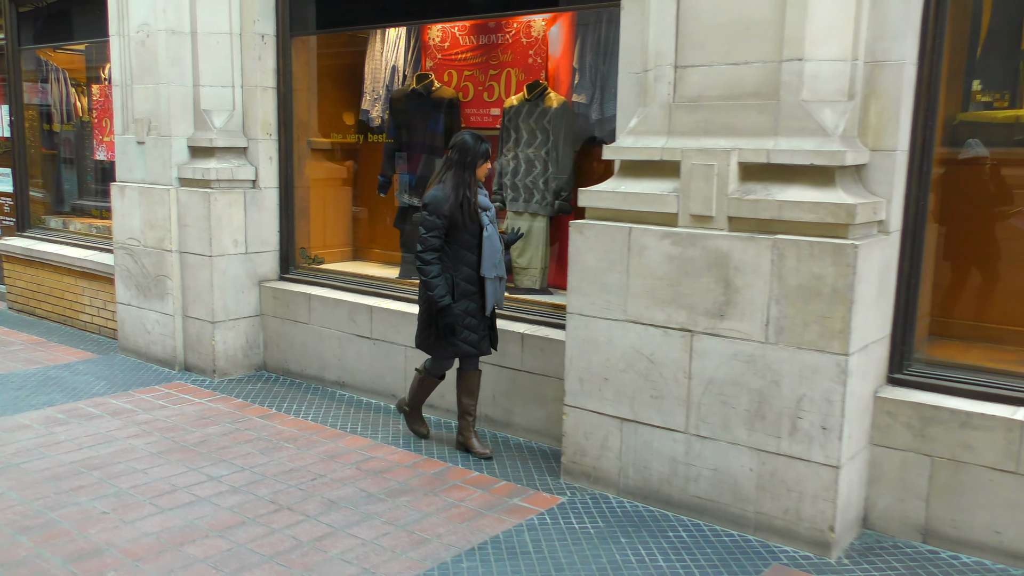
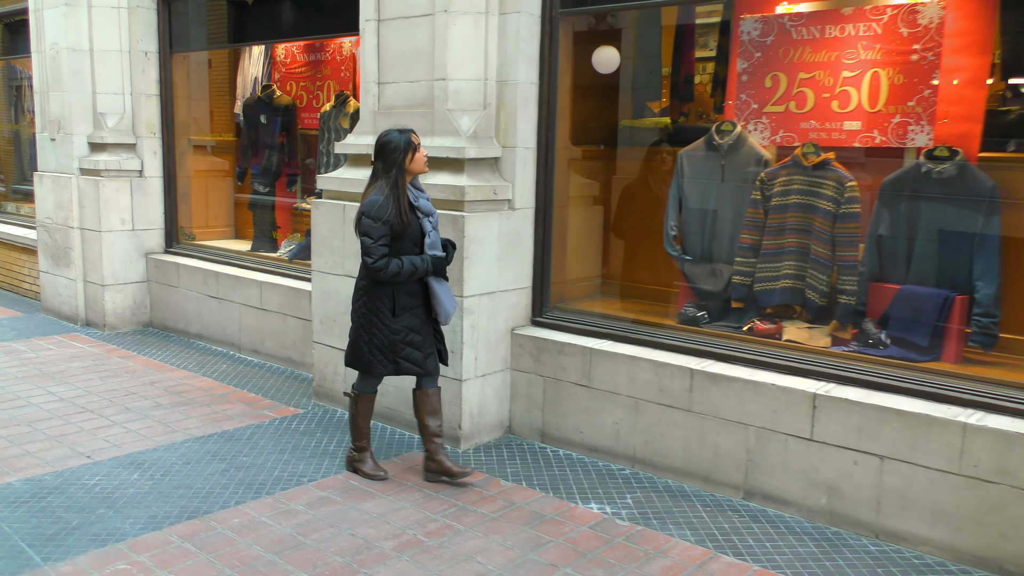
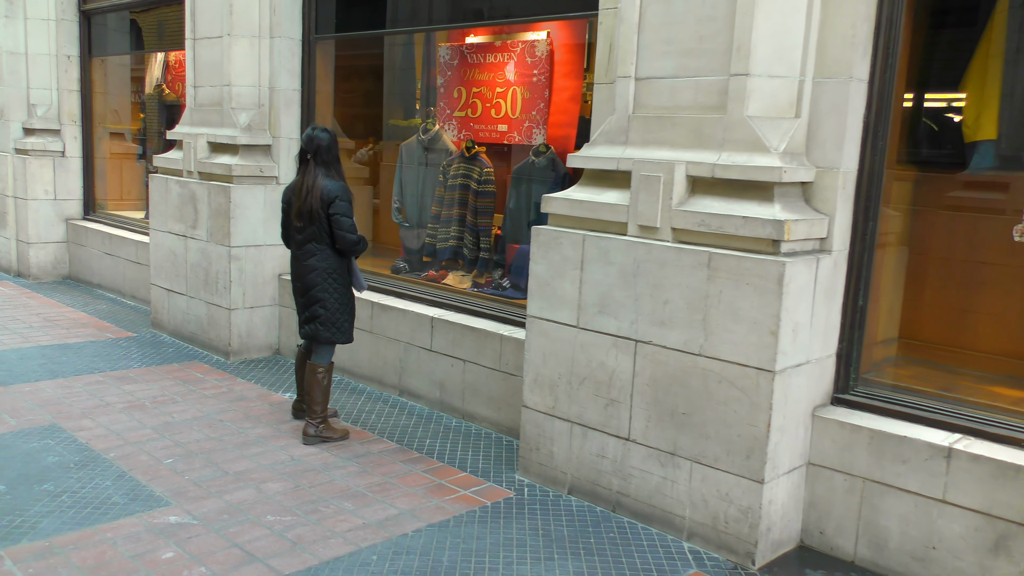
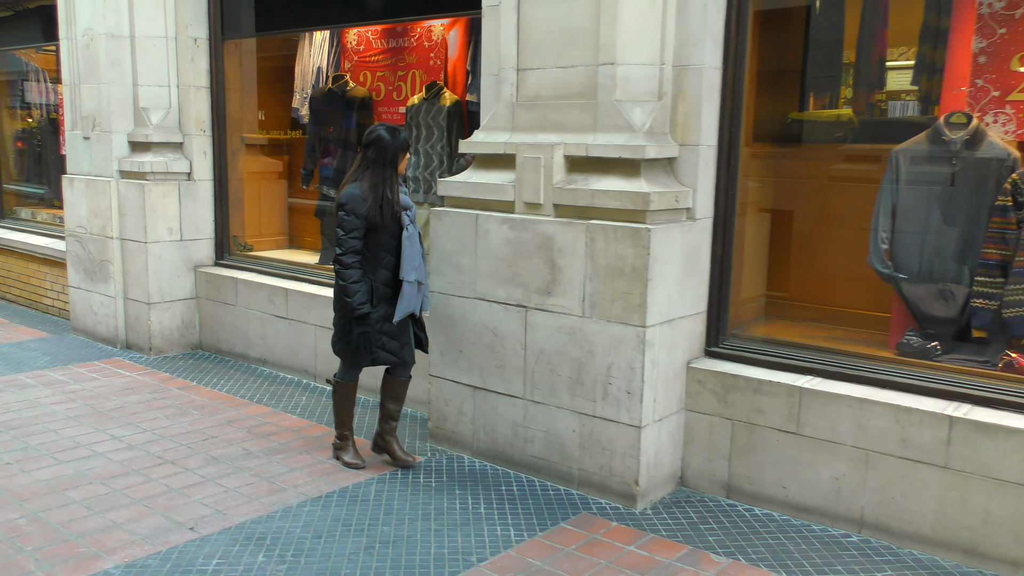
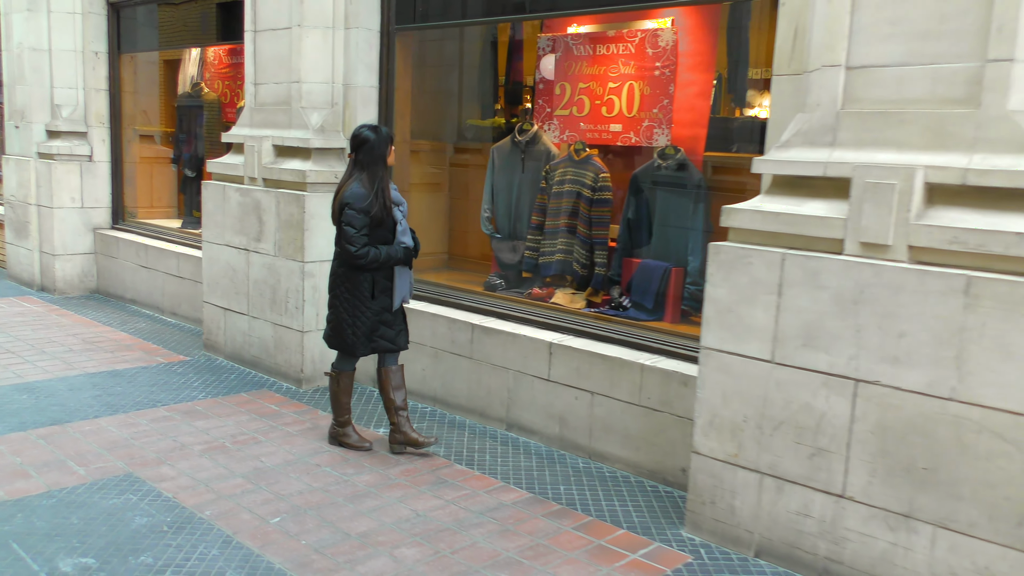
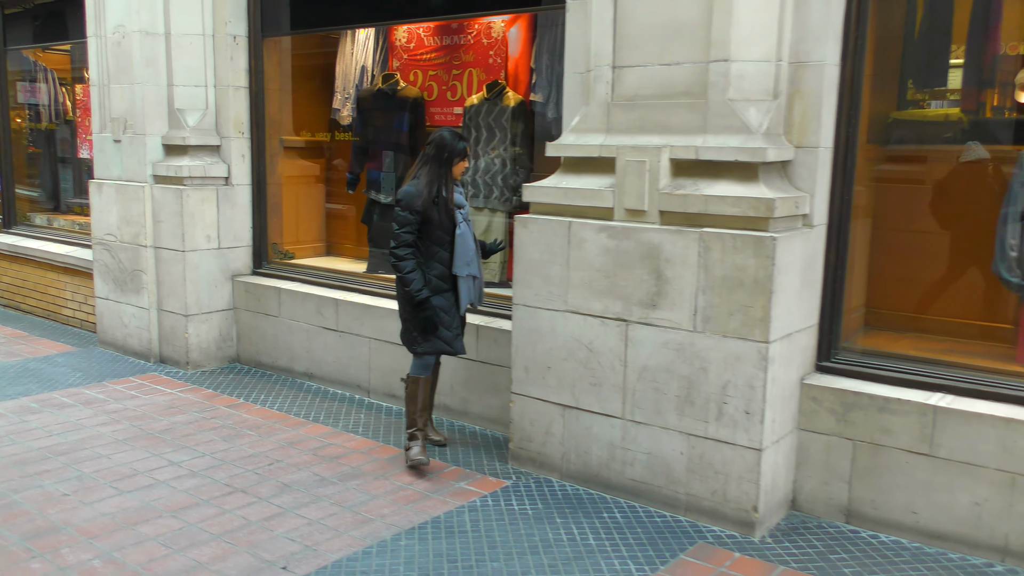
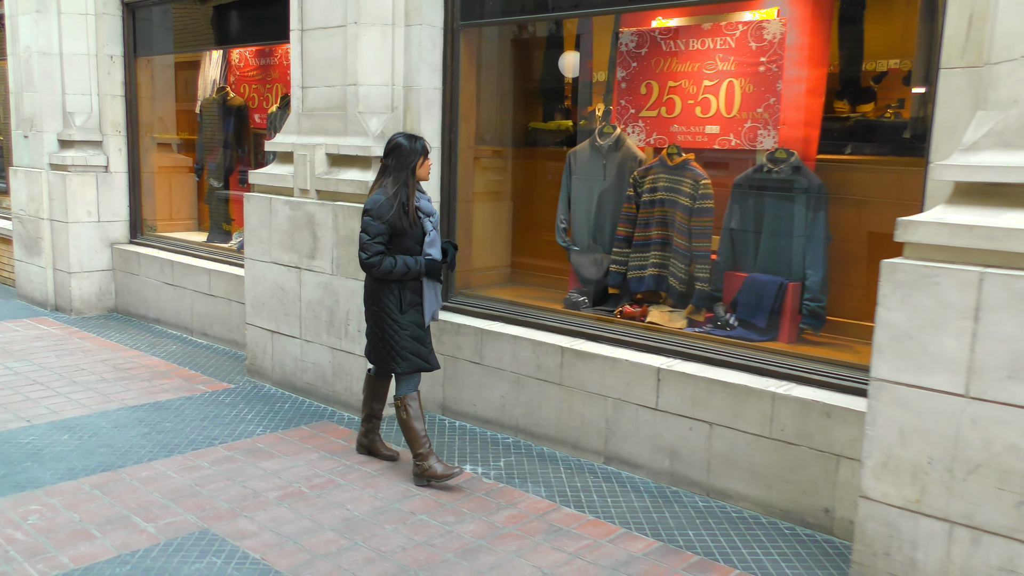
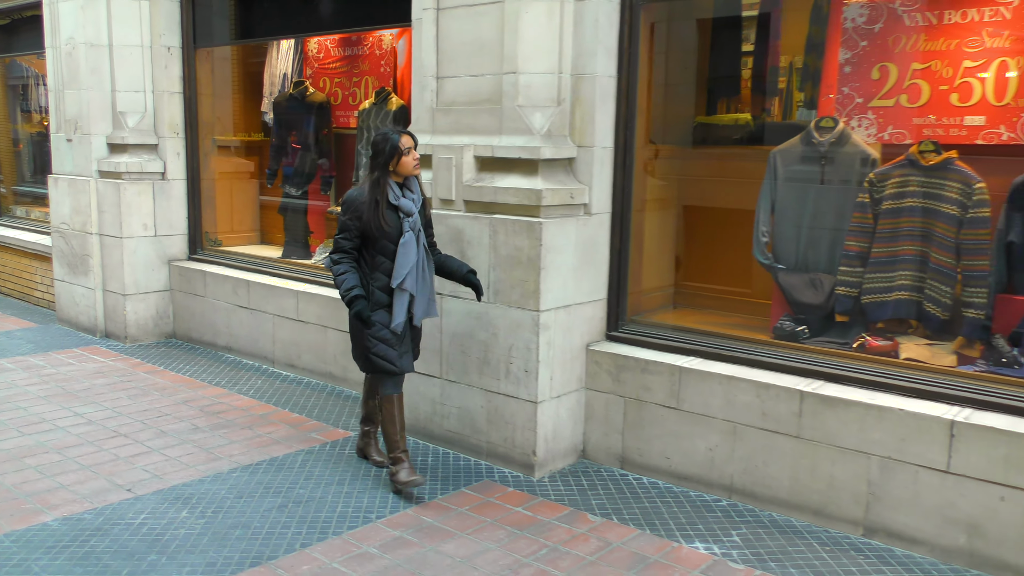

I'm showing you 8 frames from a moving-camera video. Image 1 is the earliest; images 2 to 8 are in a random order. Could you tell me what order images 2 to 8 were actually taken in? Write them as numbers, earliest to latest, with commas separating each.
6, 4, 8, 2, 7, 5, 3
